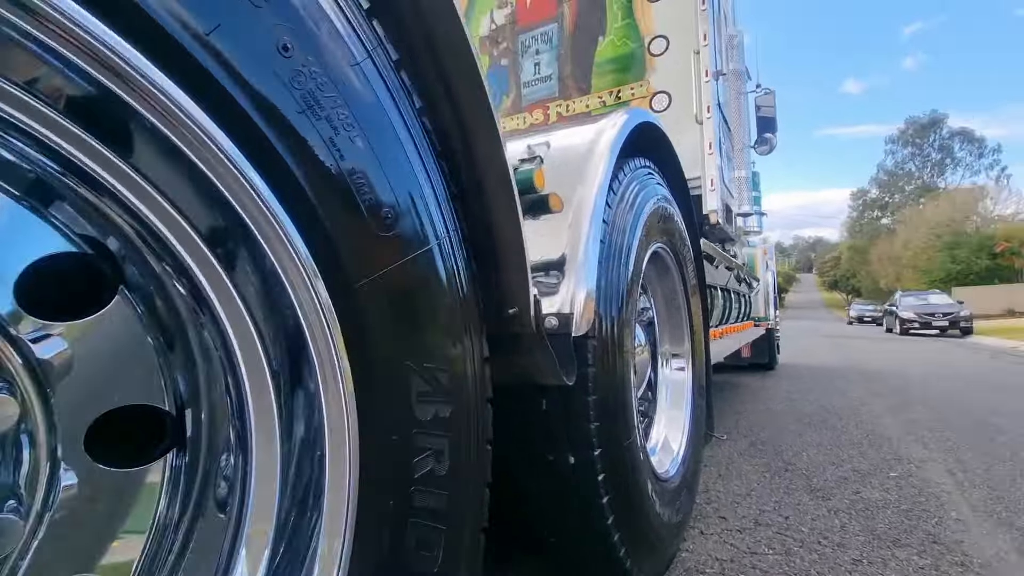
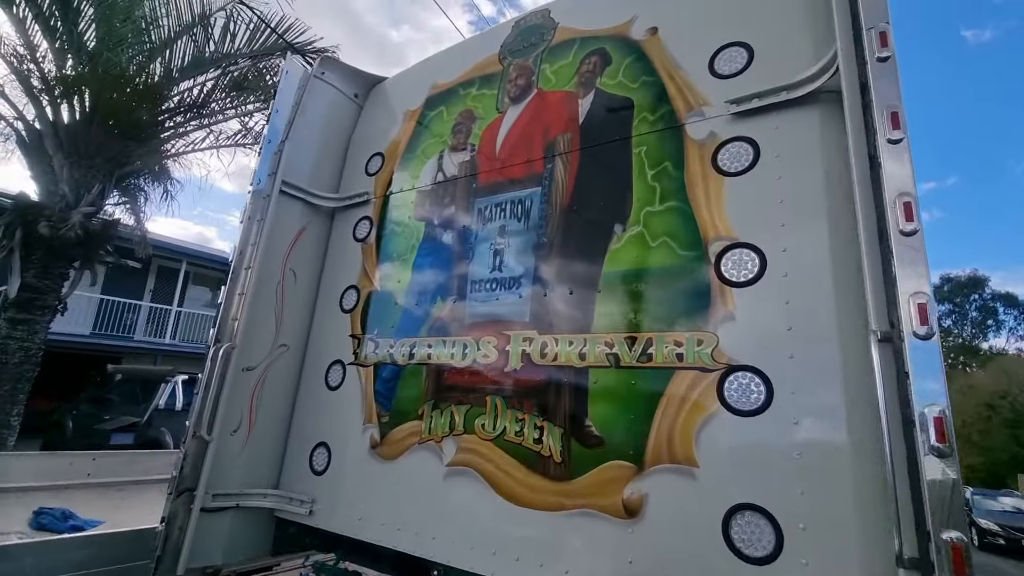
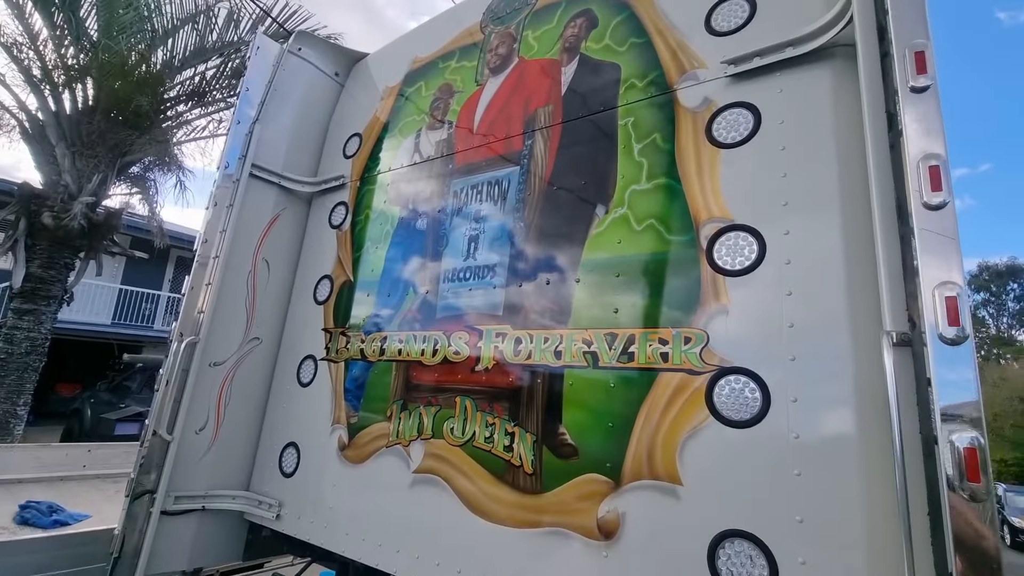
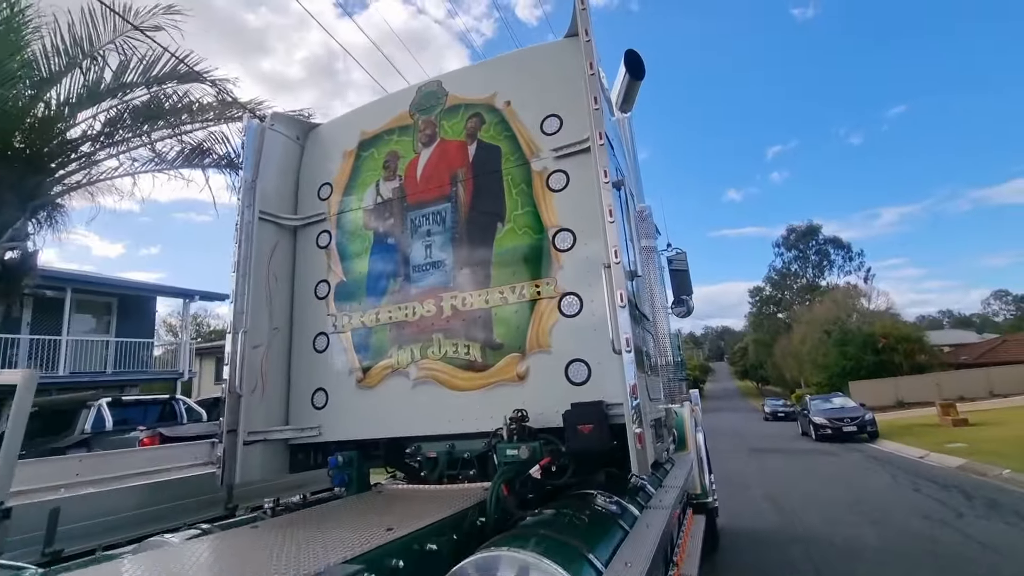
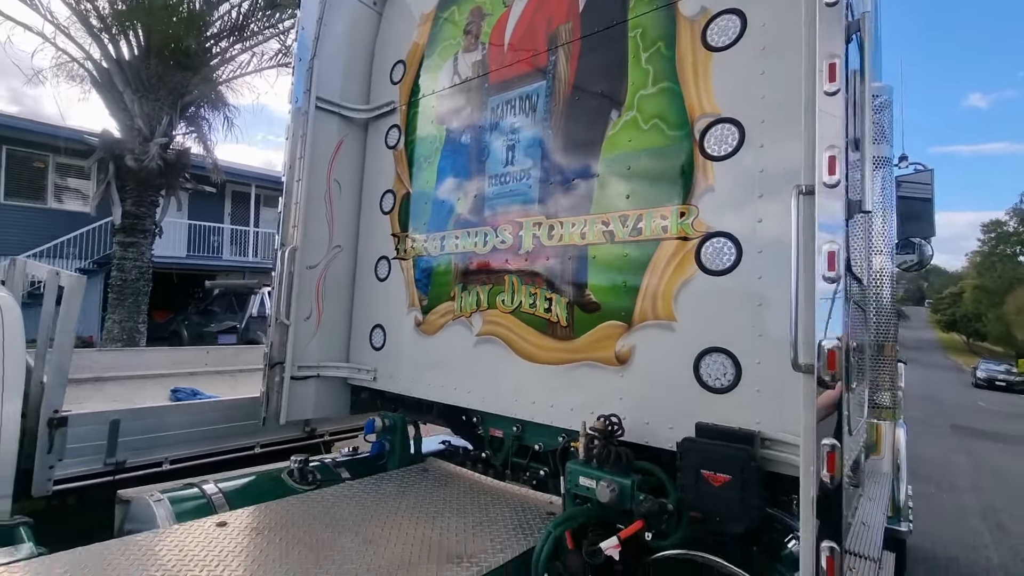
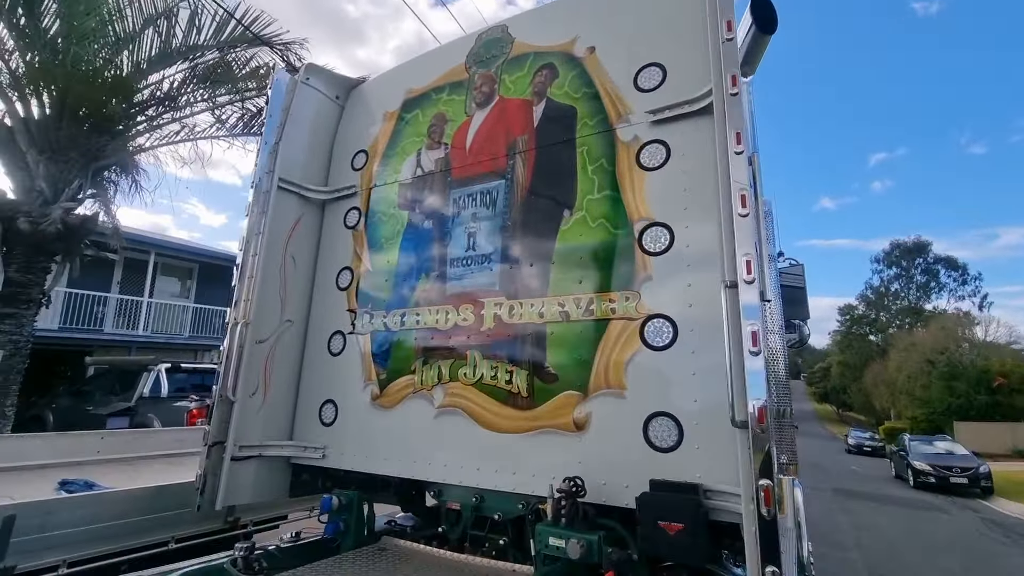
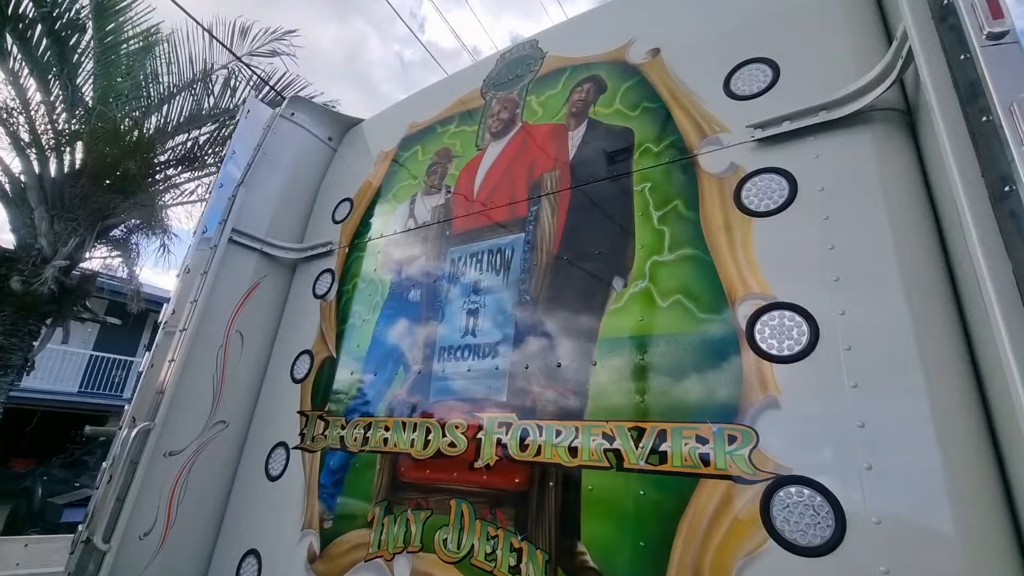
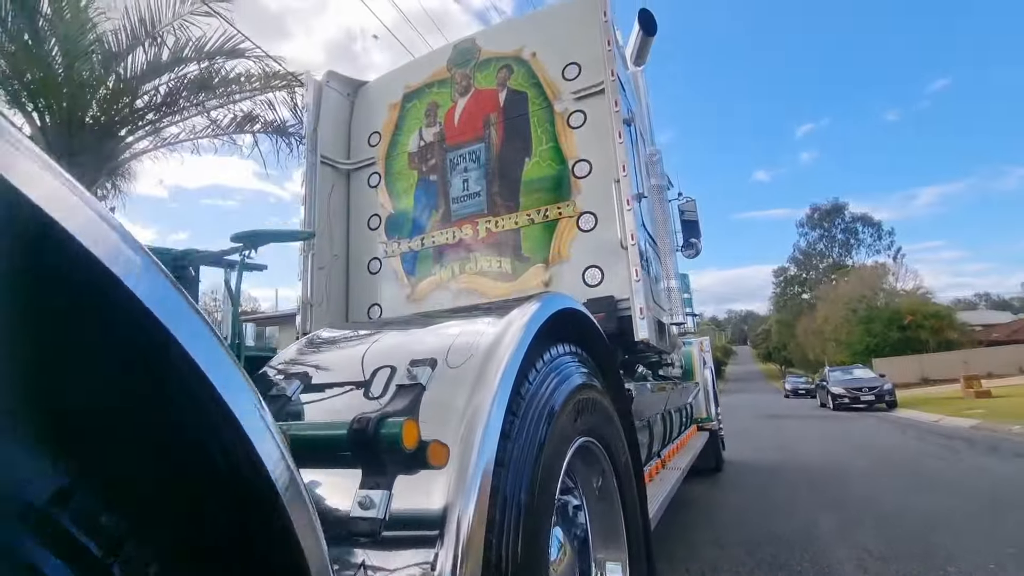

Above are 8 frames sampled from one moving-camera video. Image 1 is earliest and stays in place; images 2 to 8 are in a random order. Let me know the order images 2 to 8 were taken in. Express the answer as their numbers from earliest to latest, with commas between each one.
8, 4, 6, 2, 7, 3, 5
